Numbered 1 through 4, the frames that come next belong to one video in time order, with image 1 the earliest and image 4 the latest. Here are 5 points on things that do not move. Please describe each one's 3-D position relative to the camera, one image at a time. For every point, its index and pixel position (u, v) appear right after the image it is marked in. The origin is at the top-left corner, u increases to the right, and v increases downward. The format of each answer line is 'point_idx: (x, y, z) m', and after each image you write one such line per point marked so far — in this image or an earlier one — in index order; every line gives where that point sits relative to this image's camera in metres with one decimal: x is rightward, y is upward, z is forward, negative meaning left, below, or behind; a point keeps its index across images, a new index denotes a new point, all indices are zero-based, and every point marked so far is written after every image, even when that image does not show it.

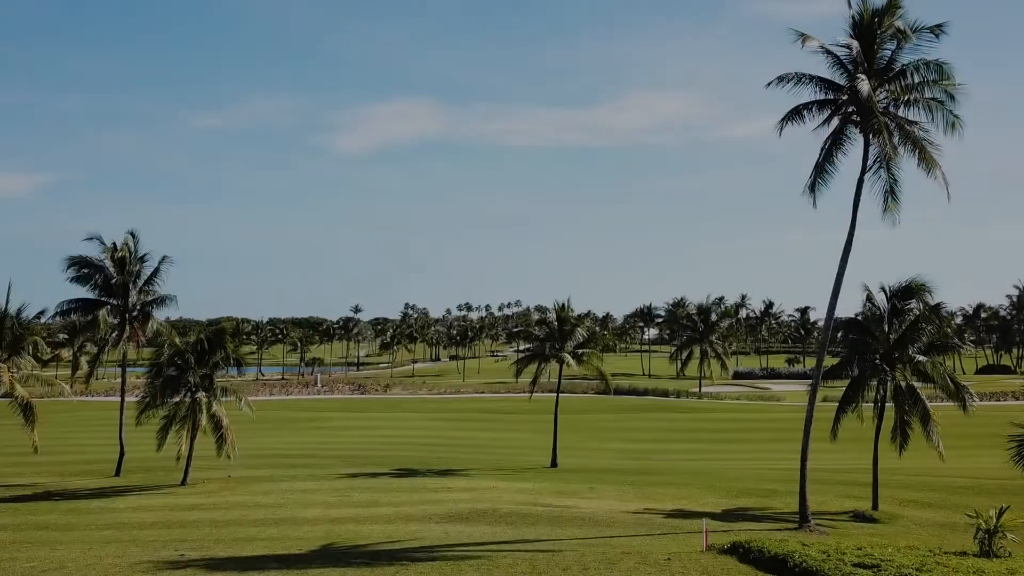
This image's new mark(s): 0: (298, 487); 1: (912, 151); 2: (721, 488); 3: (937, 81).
0: (-5.8, -5.3, +19.0) m
1: (+7.5, +2.6, +13.2) m
2: (+5.5, -5.3, +18.7) m
3: (+7.8, +3.8, +13.0) m
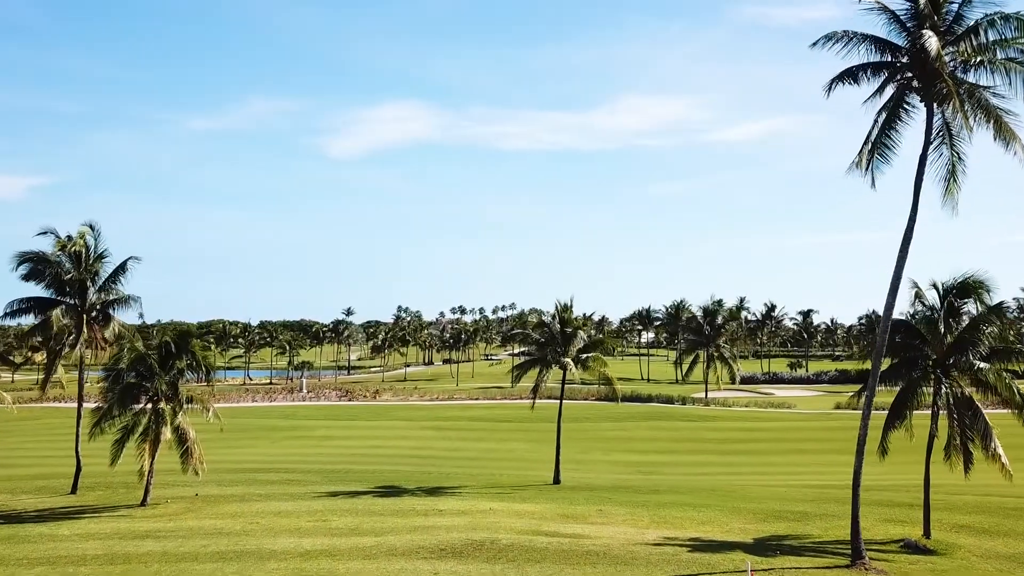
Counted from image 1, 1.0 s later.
0: (-5.8, -5.3, +16.9) m
1: (+7.5, +2.6, +11.3) m
2: (+5.5, -5.2, +16.7) m
3: (+7.9, +3.9, +11.1) m
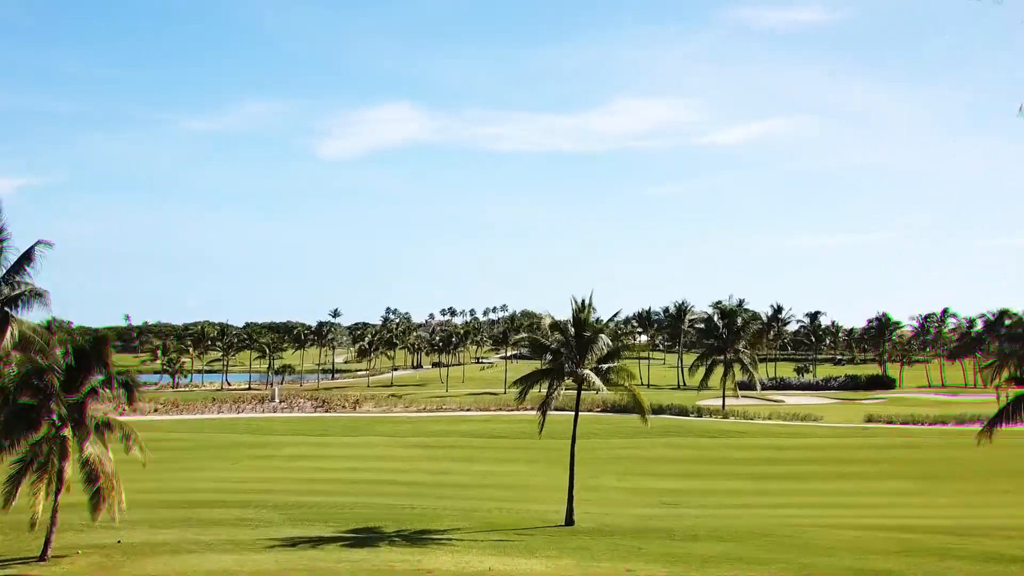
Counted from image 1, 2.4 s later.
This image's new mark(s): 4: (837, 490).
0: (-5.7, -5.1, +13.0) m
1: (+7.7, +2.8, +7.6) m
2: (+5.6, -5.1, +13.0) m
3: (+8.1, +4.0, +7.4) m
4: (+9.2, -5.7, +20.0) m
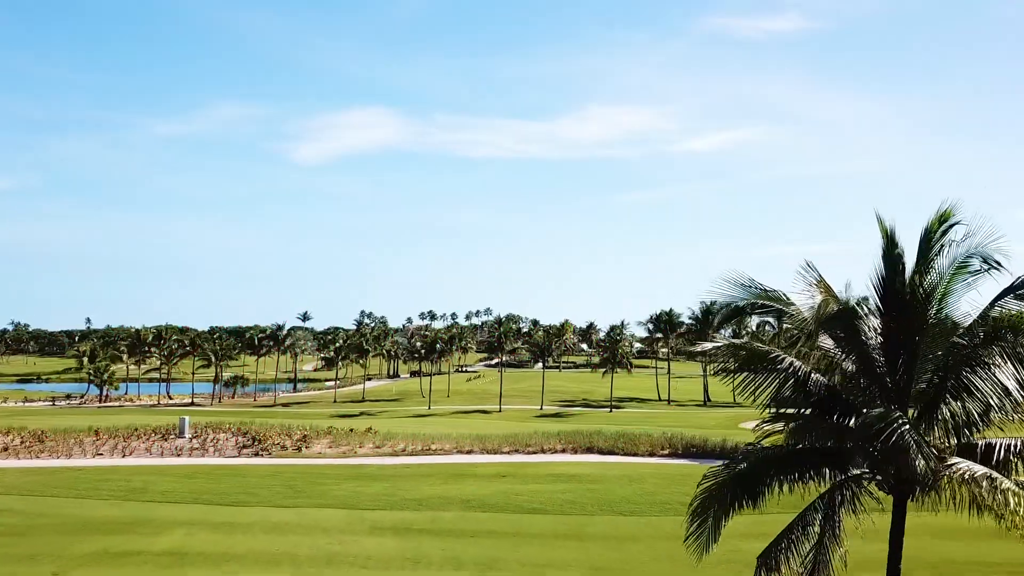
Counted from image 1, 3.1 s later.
0: (-4.2, -4.3, +1.7) m
1: (+9.4, +3.5, -3.2) m
2: (+7.0, -4.4, +2.0) m
3: (+9.8, +4.8, -3.4) m
4: (+10.4, -5.0, +9.1) m
